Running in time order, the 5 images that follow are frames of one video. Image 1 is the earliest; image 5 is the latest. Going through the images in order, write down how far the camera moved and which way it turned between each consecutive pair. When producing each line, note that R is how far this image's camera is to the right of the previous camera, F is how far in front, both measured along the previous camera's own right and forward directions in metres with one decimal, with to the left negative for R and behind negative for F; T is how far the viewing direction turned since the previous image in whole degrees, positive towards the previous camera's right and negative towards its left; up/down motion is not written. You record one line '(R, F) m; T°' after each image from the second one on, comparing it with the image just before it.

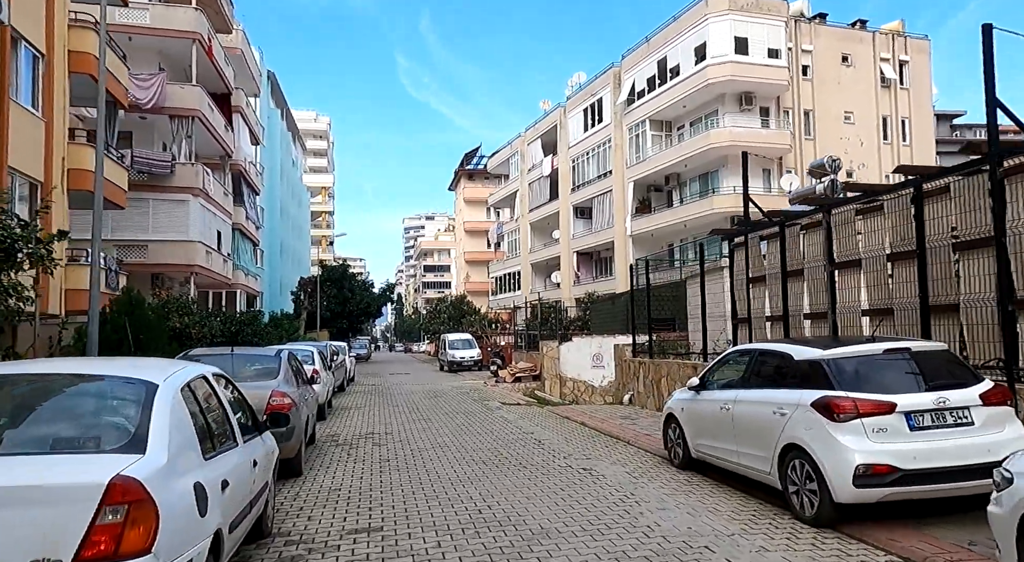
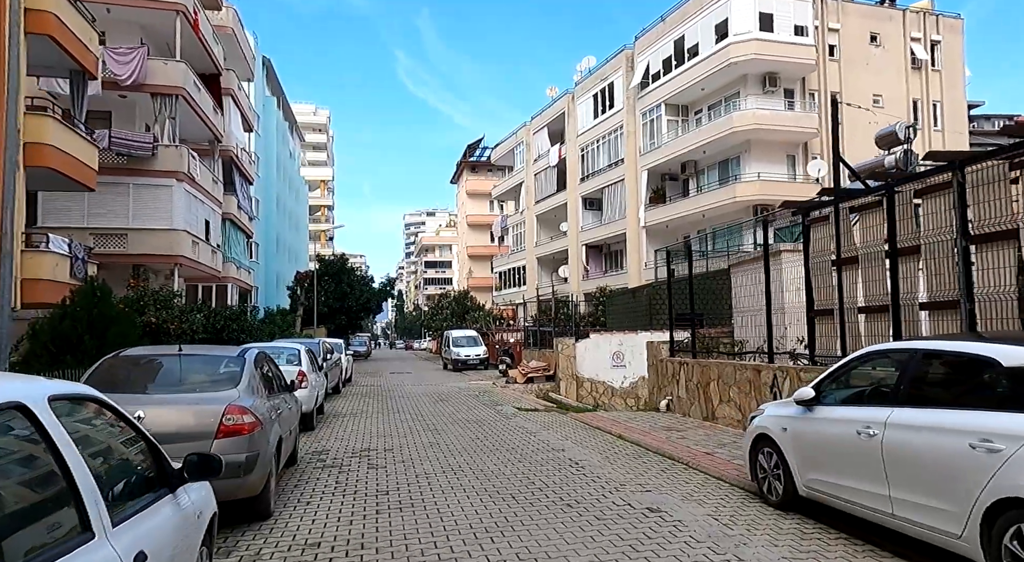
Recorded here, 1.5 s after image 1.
(-0.3, +1.9) m; 0°
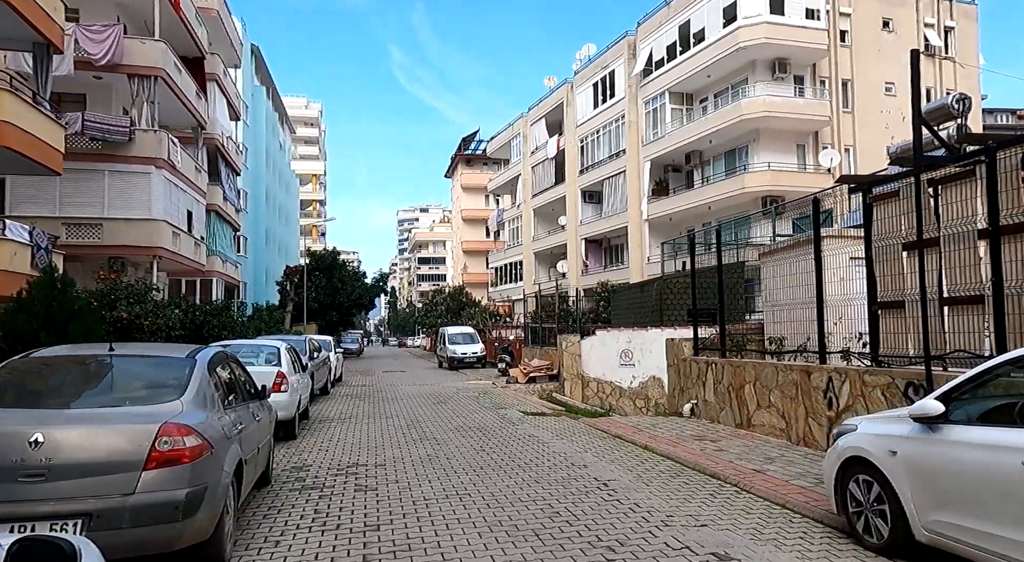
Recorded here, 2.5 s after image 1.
(-0.2, +1.3) m; +1°
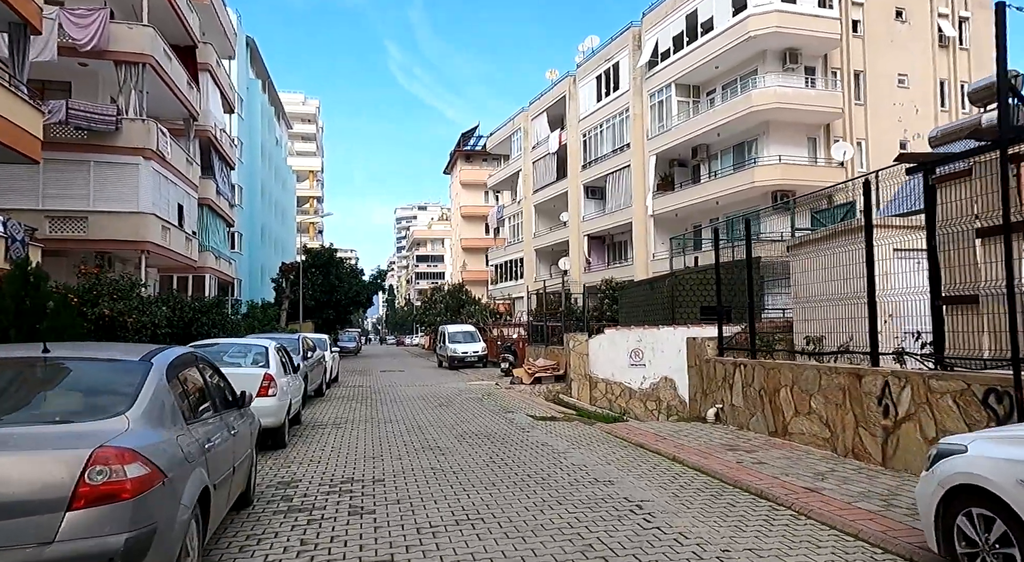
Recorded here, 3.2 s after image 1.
(-0.2, +0.9) m; 0°
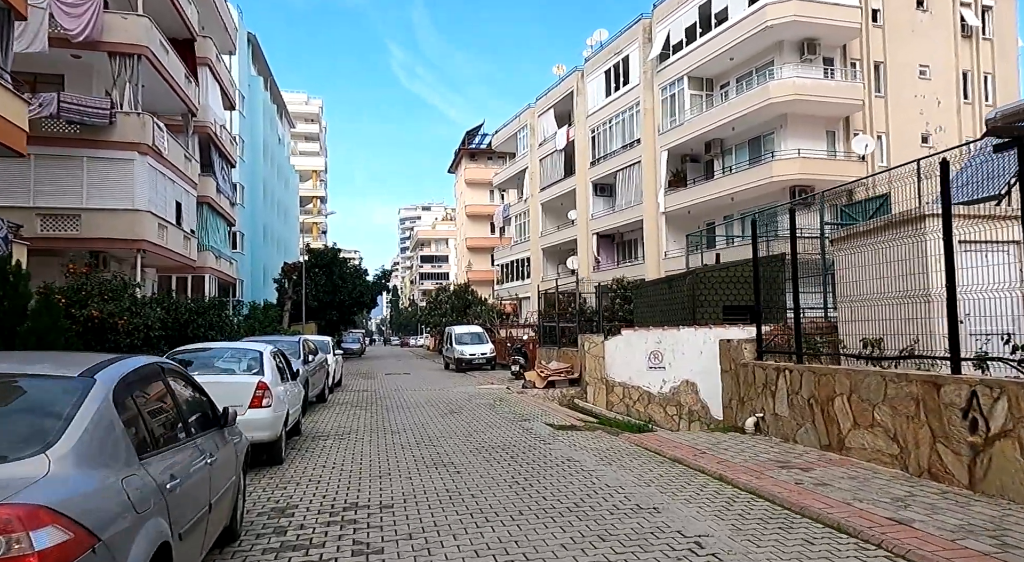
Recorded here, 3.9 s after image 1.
(-0.2, +0.9) m; 0°
